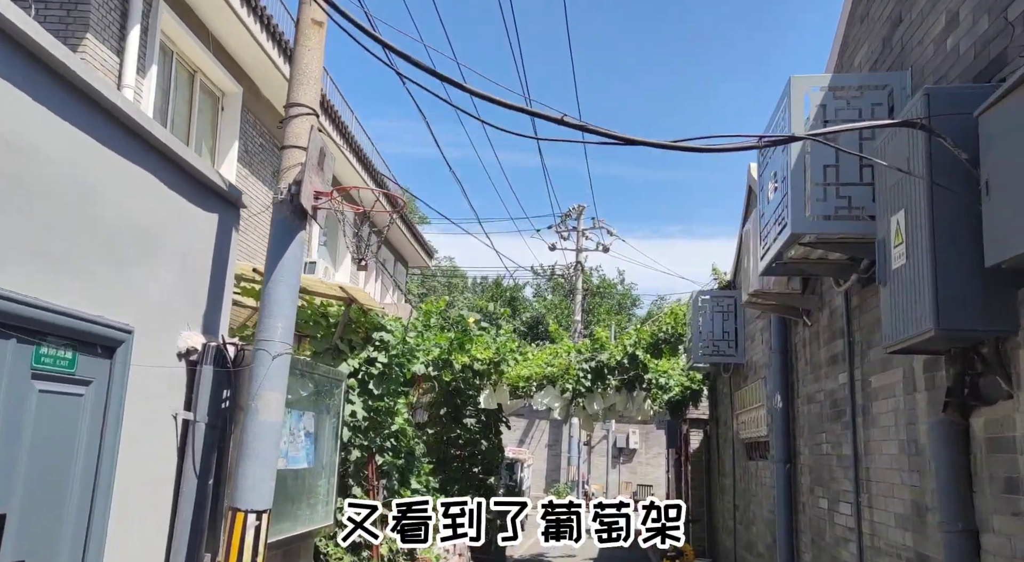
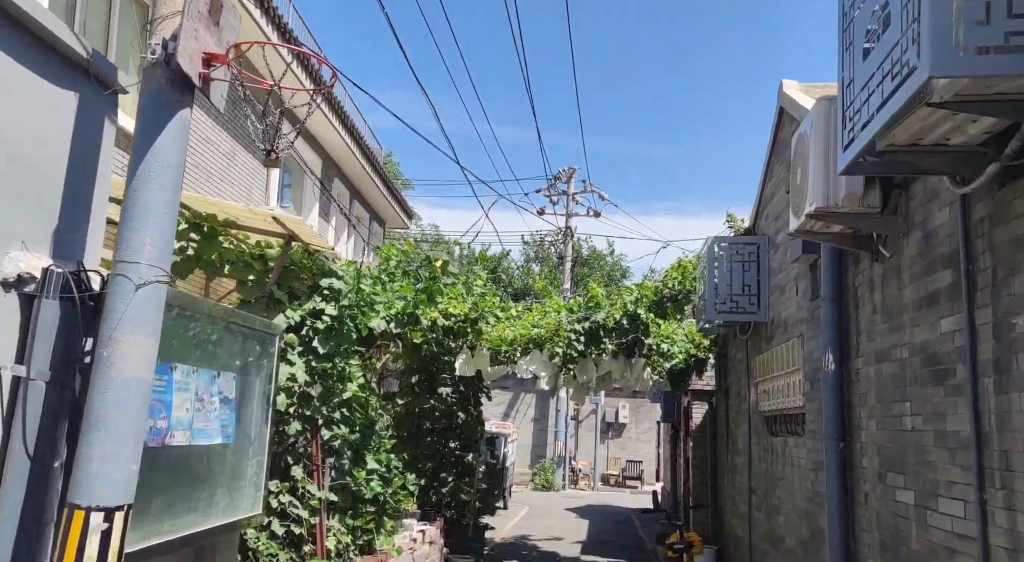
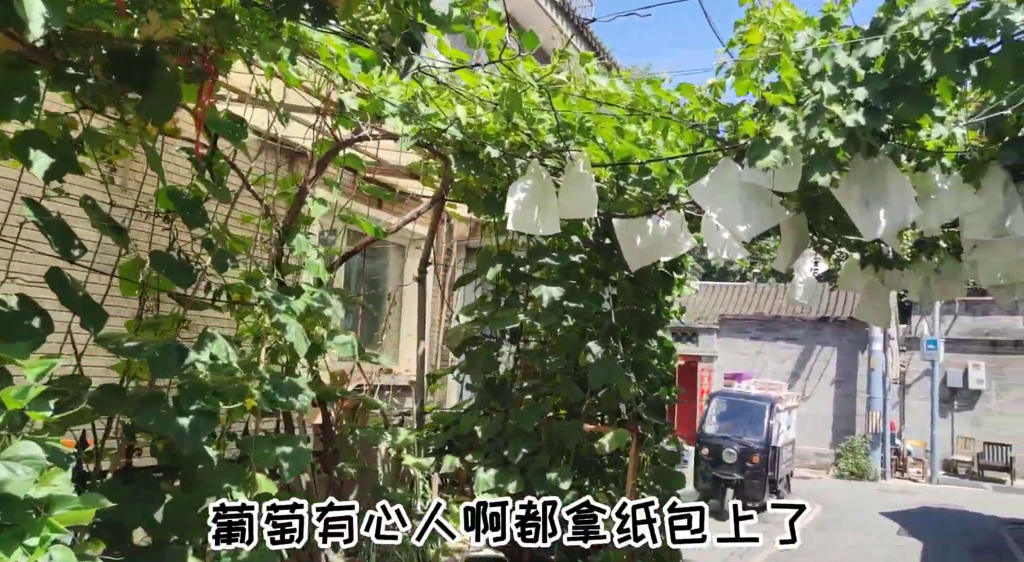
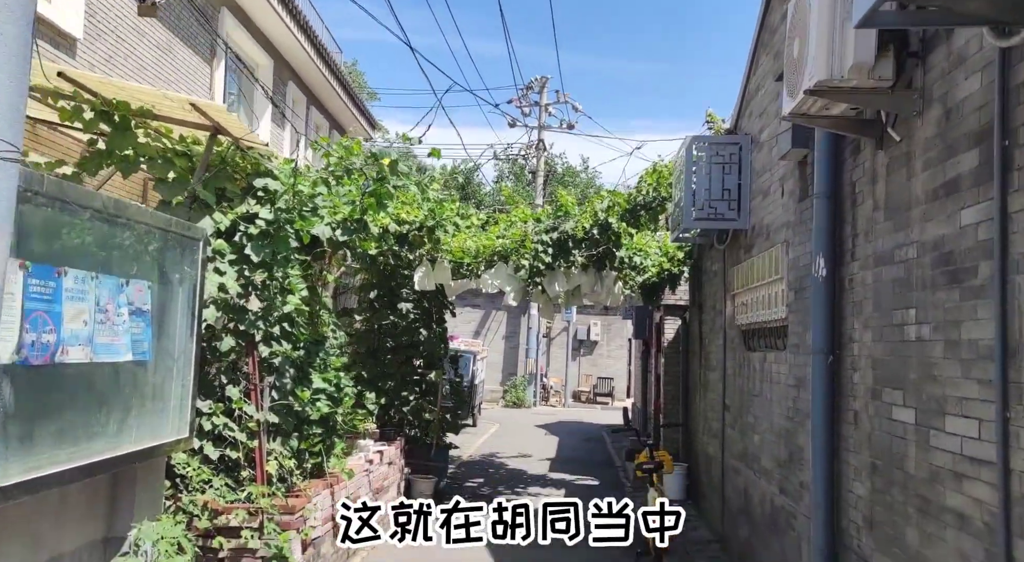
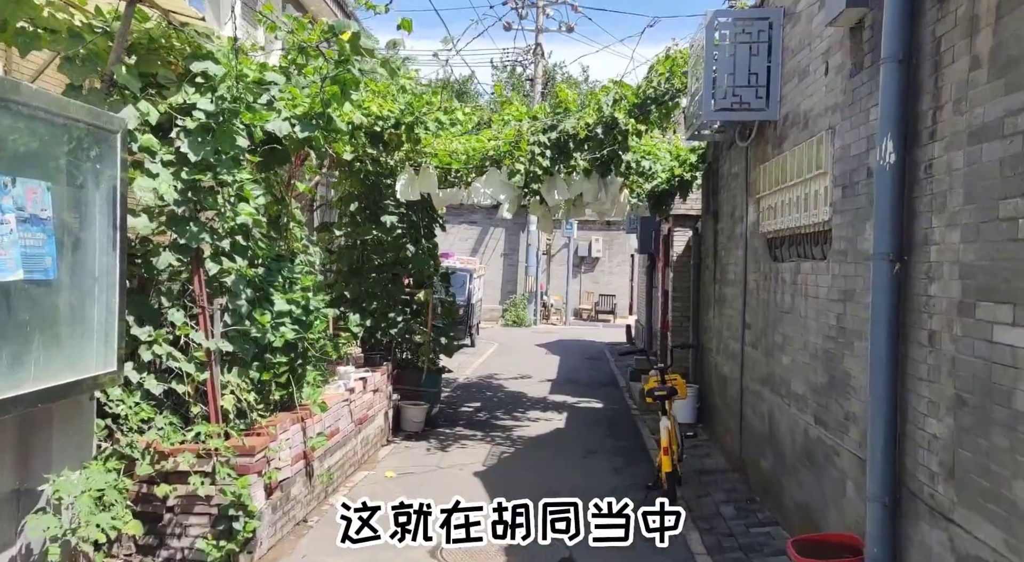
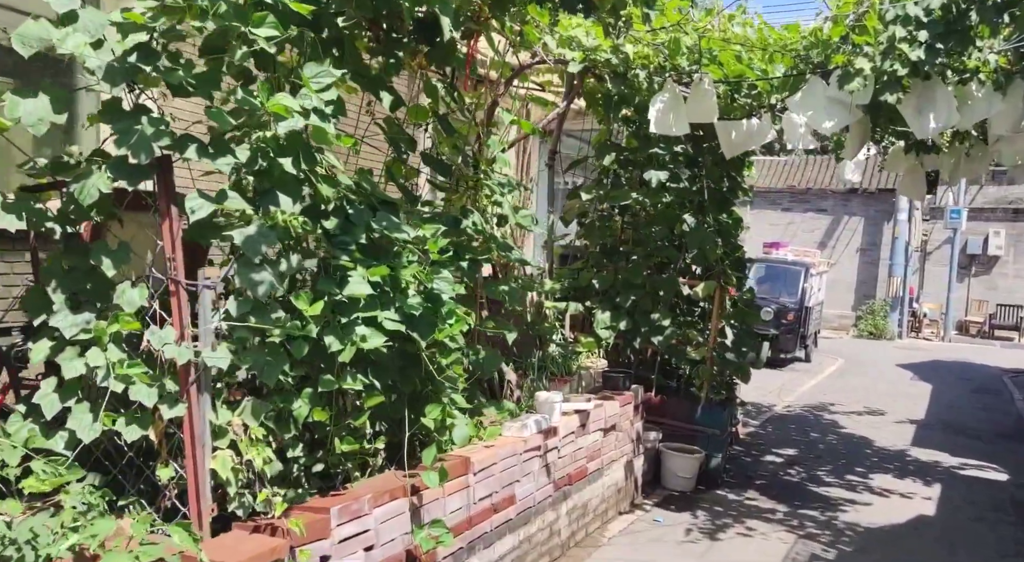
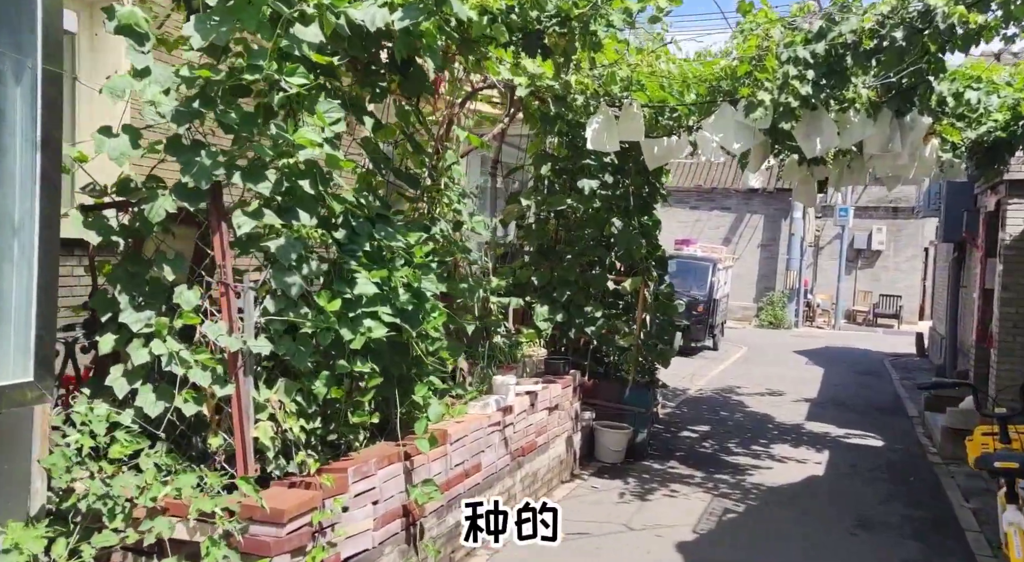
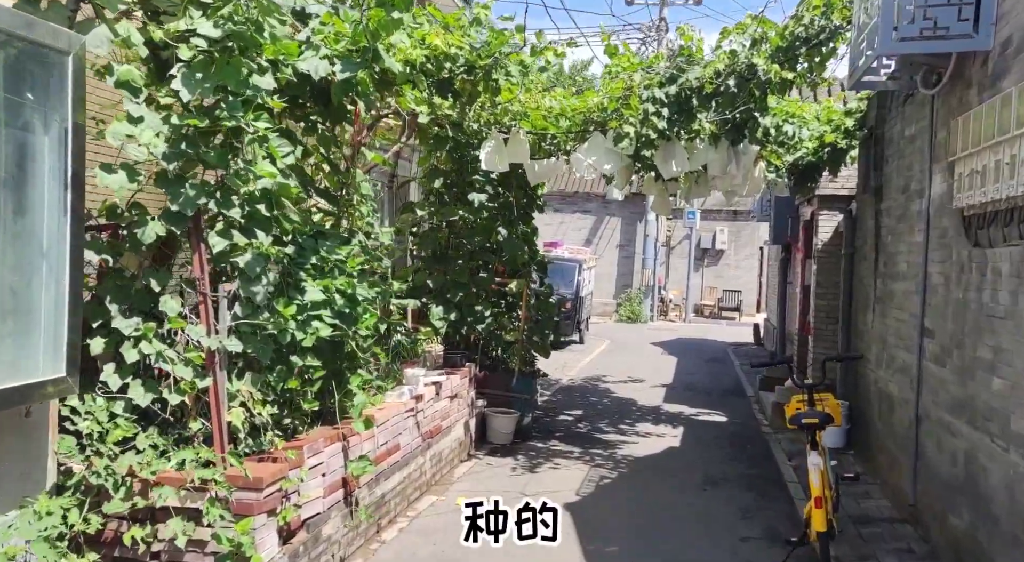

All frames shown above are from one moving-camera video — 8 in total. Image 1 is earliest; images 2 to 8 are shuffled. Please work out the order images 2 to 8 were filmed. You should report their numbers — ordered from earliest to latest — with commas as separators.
2, 4, 5, 8, 7, 6, 3
